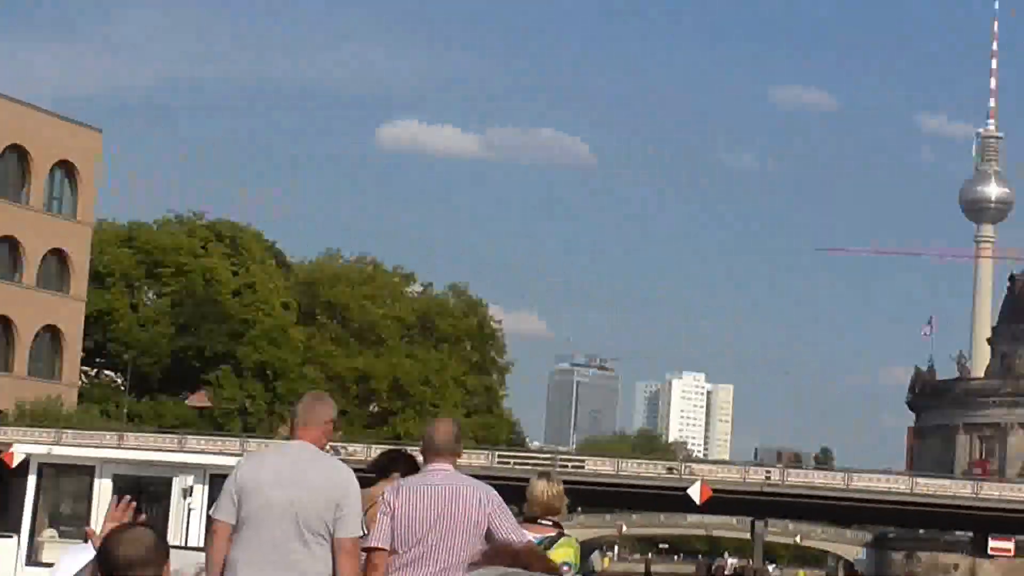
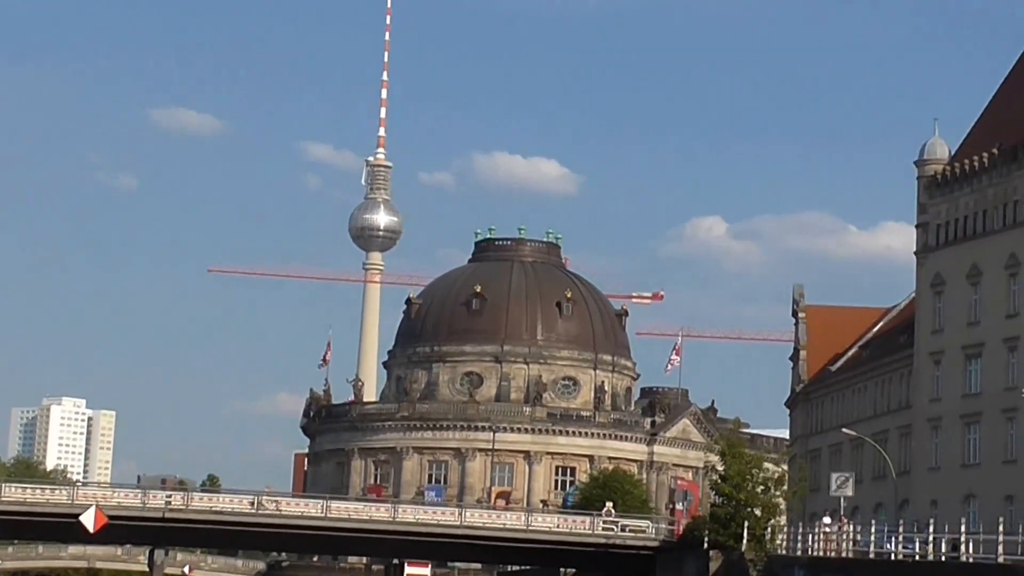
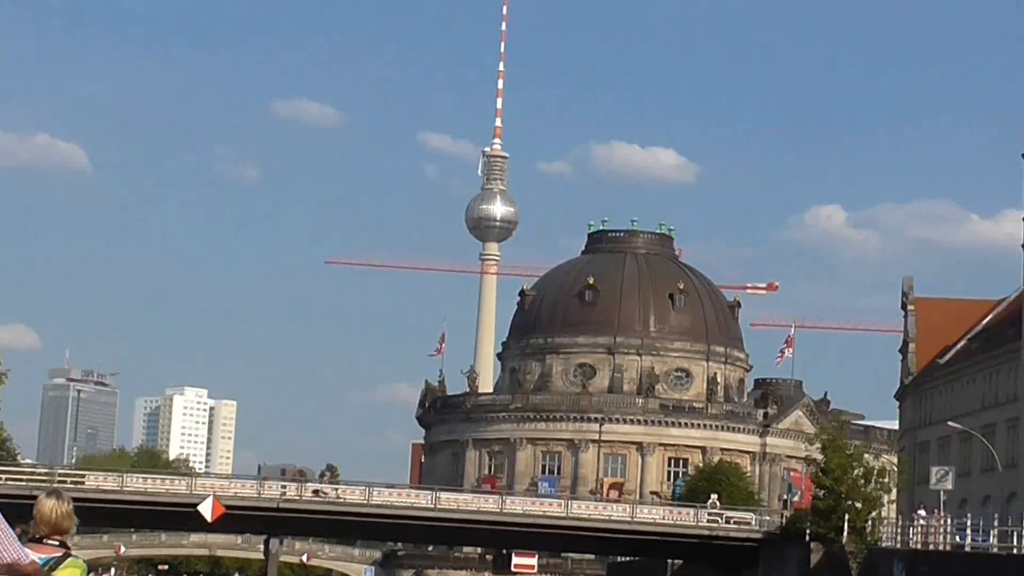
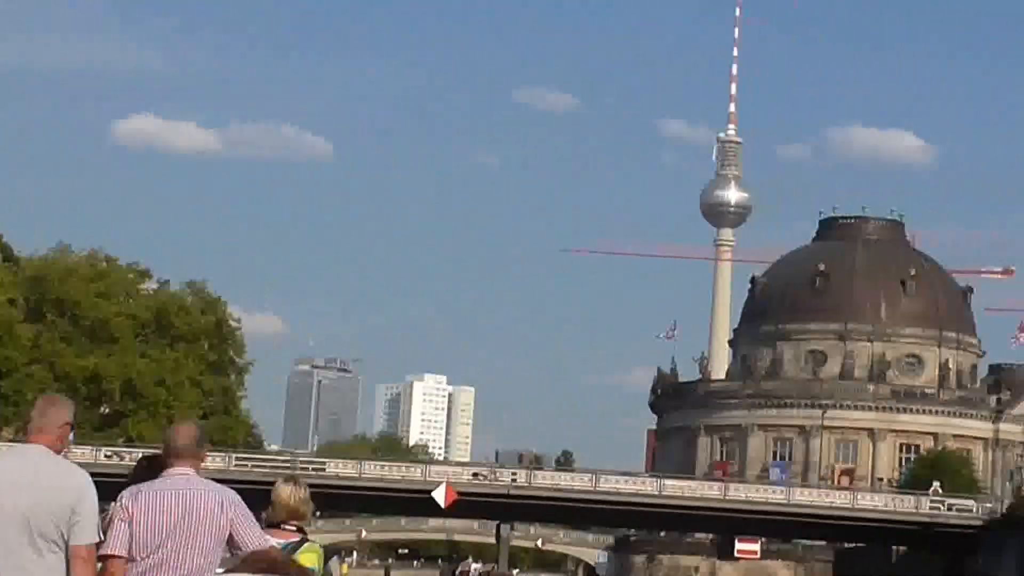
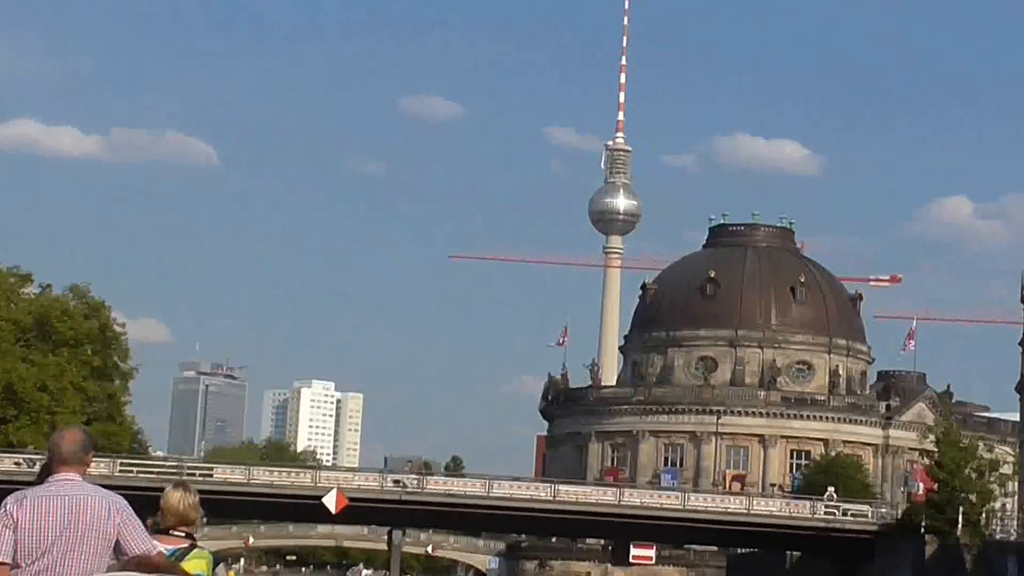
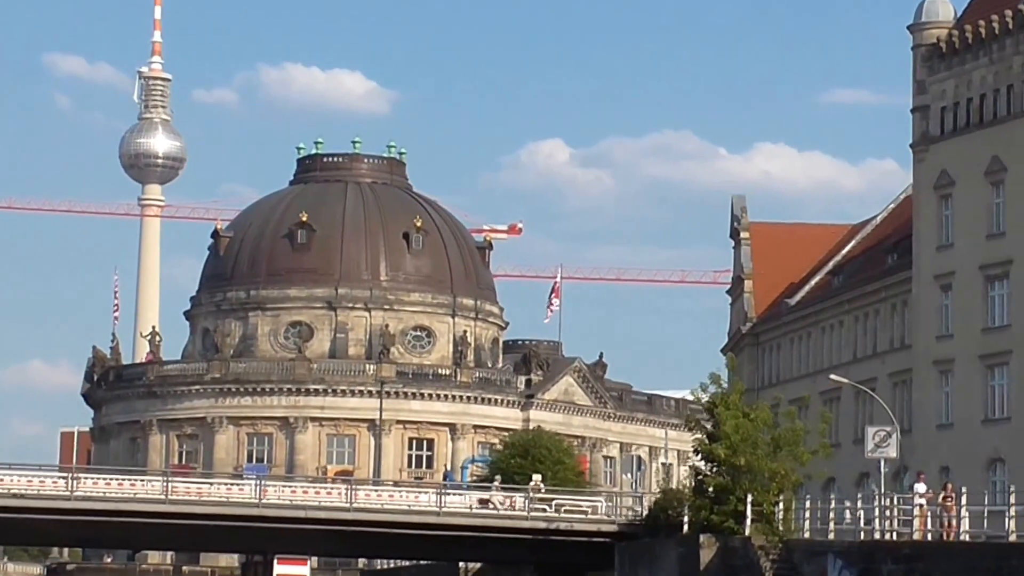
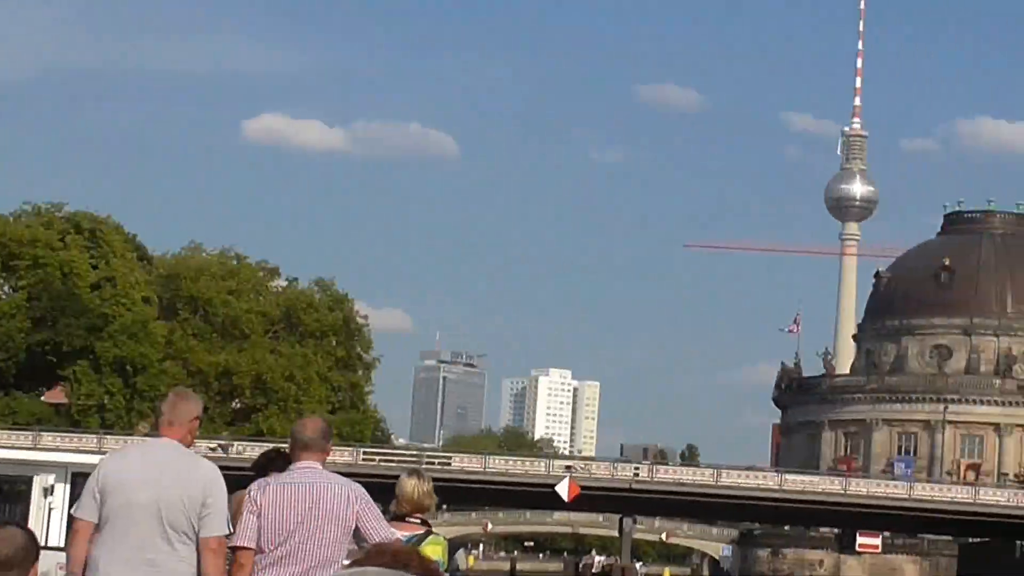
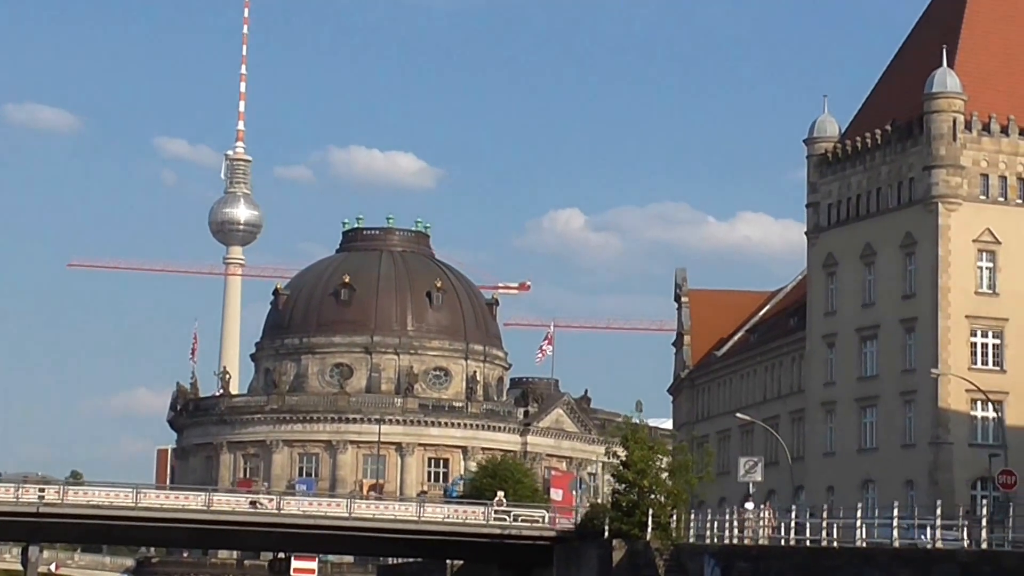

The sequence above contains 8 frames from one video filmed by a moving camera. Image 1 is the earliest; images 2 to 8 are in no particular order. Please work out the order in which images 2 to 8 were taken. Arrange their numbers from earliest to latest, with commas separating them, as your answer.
7, 4, 5, 3, 2, 8, 6
